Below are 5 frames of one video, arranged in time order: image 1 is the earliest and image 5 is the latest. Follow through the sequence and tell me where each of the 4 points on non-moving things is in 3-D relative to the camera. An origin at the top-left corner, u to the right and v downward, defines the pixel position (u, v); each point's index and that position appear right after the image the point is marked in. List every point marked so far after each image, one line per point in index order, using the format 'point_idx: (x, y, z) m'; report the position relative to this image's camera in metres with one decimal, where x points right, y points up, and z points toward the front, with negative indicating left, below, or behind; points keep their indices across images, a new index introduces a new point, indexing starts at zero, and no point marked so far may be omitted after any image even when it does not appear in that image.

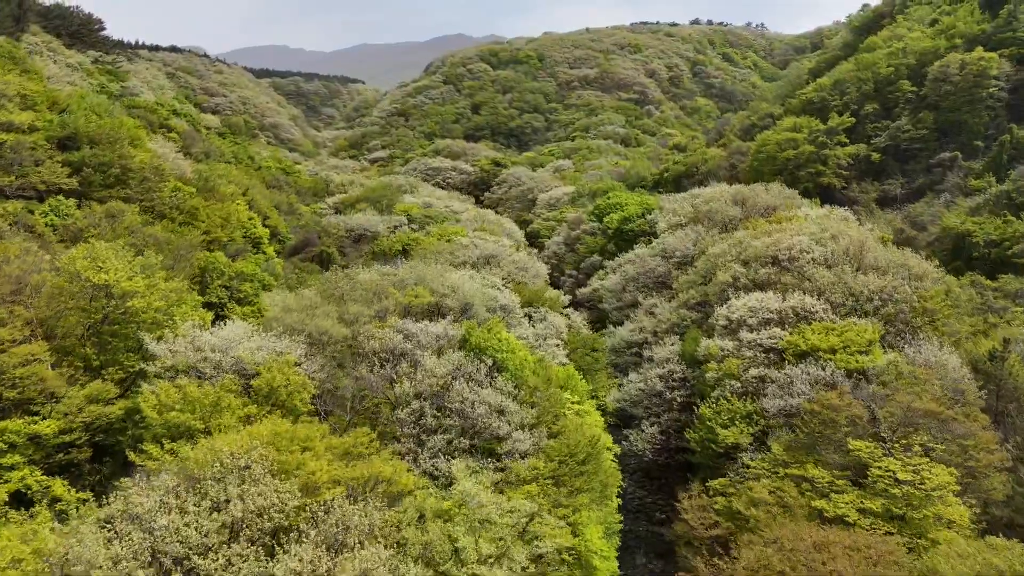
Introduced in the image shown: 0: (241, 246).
0: (-6.6, +1.0, +17.9) m
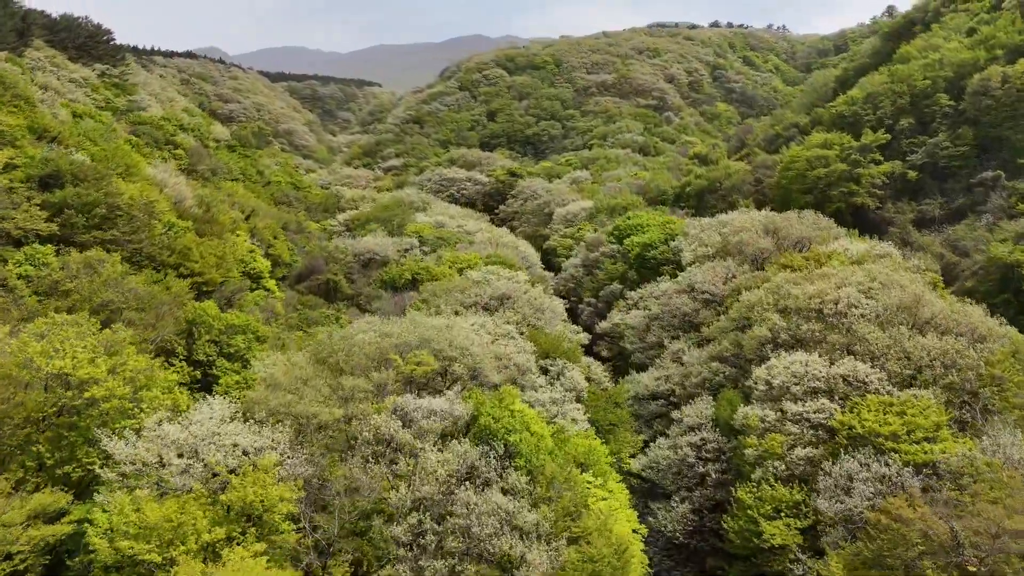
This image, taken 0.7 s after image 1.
0: (-6.3, 0.0, +16.7) m
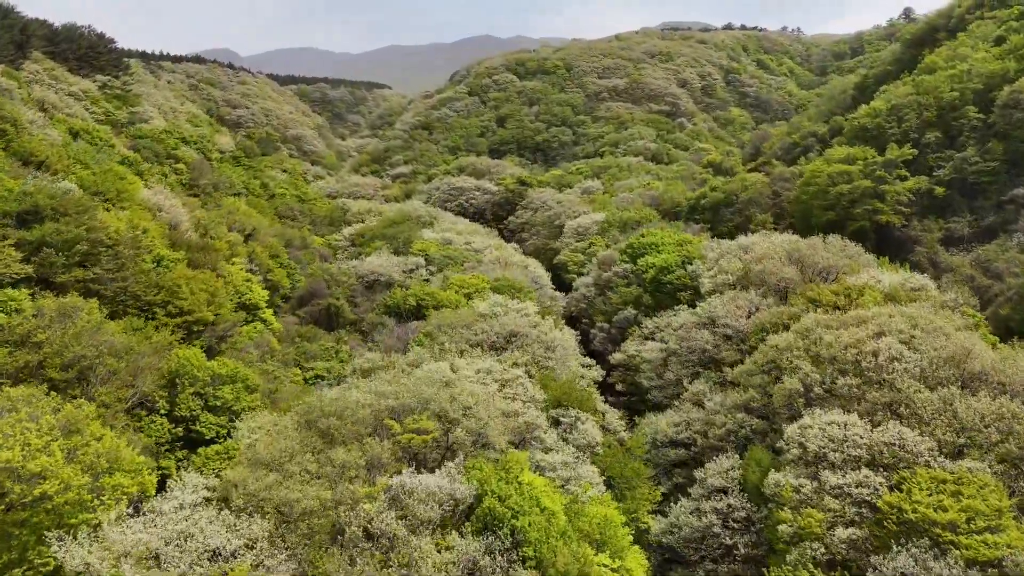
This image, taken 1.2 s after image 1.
0: (-6.1, -0.8, +15.8) m
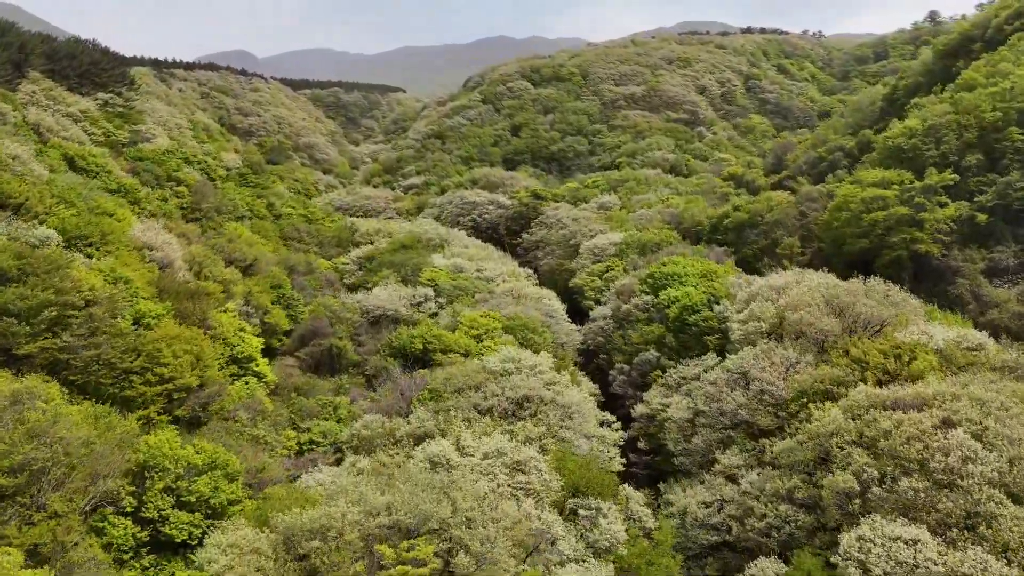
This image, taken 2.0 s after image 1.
0: (-5.8, -1.9, +14.4) m
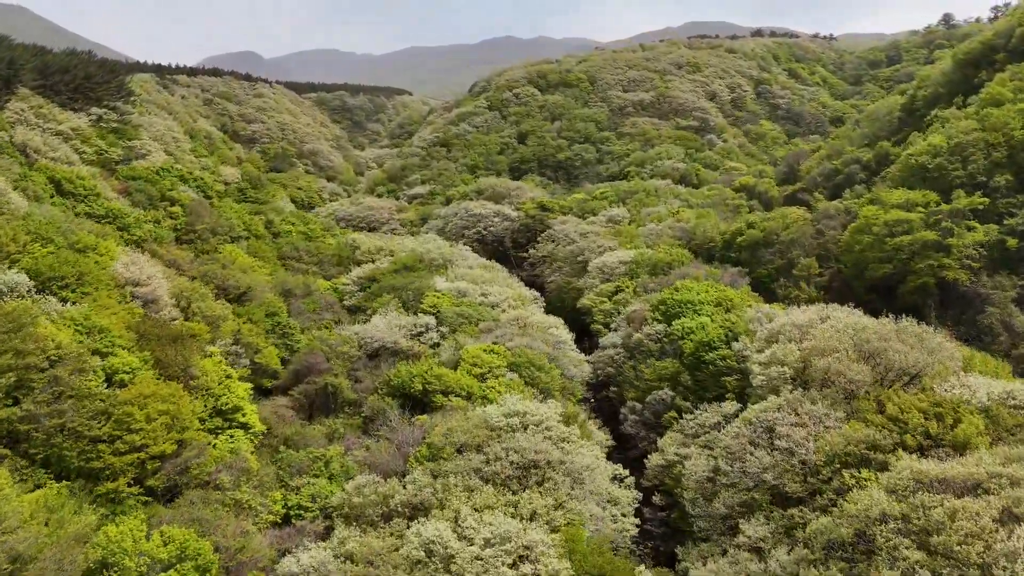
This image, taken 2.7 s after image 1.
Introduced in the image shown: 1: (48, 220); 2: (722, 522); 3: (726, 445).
0: (-5.8, -2.9, +13.3) m
1: (-11.8, +1.7, +18.7) m
2: (+4.1, -4.6, +14.2) m
3: (+4.5, -3.3, +15.4) m
